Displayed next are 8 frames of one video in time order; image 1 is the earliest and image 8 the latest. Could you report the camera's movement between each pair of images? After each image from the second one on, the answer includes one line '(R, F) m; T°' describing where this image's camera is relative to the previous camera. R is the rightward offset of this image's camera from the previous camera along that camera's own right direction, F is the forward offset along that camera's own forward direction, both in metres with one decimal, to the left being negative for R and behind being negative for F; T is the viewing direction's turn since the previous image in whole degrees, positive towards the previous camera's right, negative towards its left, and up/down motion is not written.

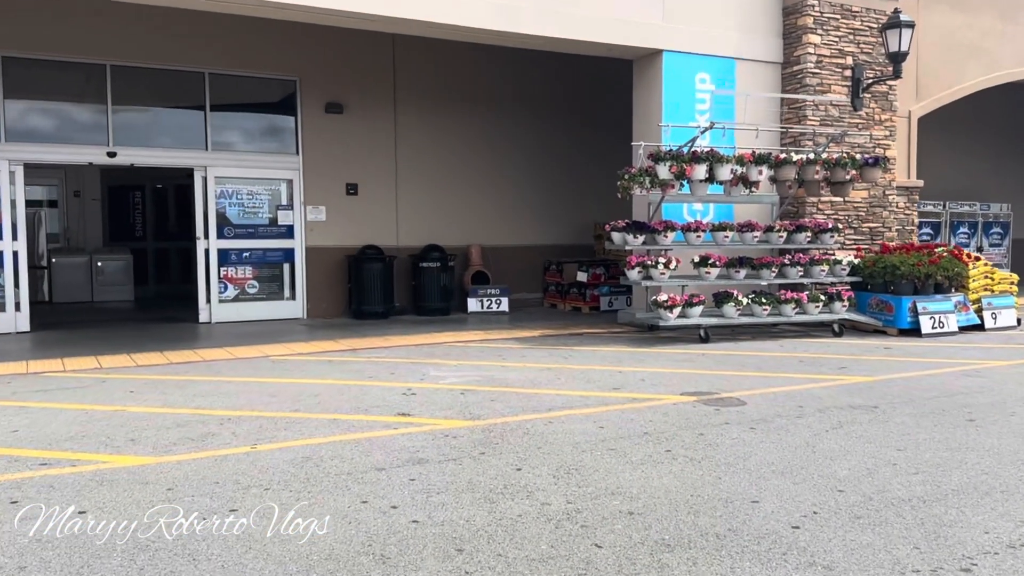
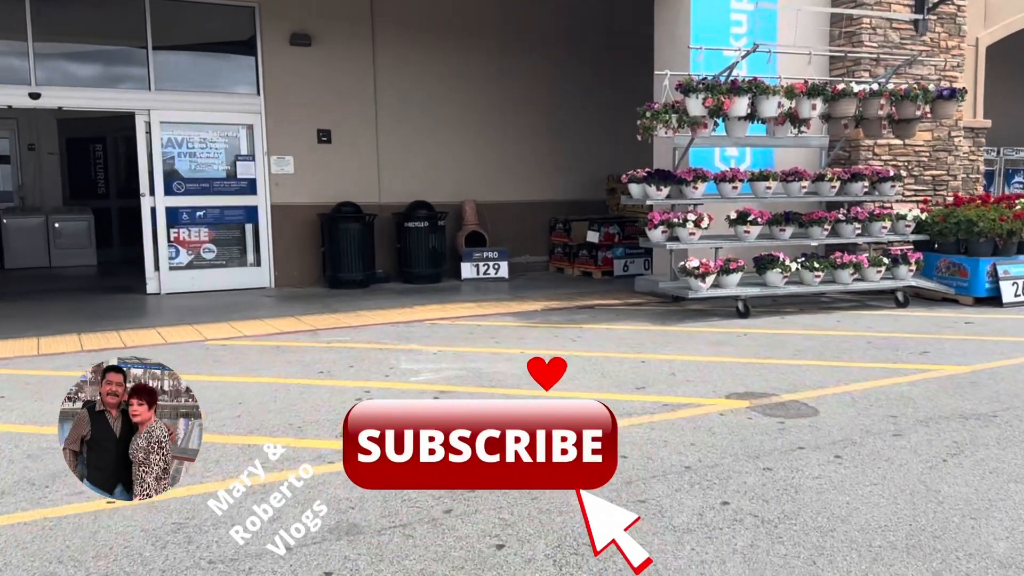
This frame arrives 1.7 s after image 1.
(+0.1, +1.7) m; -1°
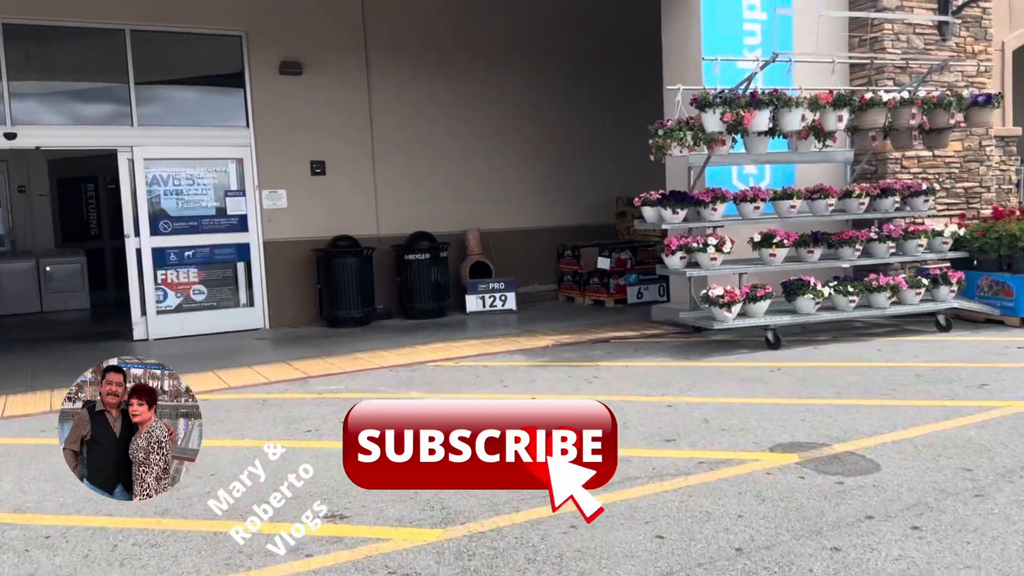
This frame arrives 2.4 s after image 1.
(0.0, +0.6) m; -1°
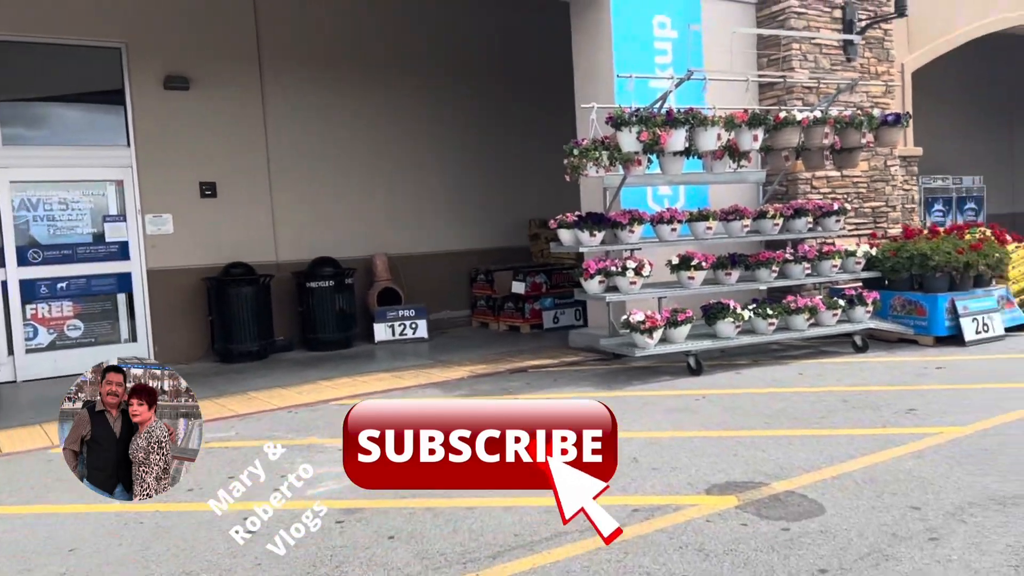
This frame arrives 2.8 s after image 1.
(0.0, +0.5) m; +6°
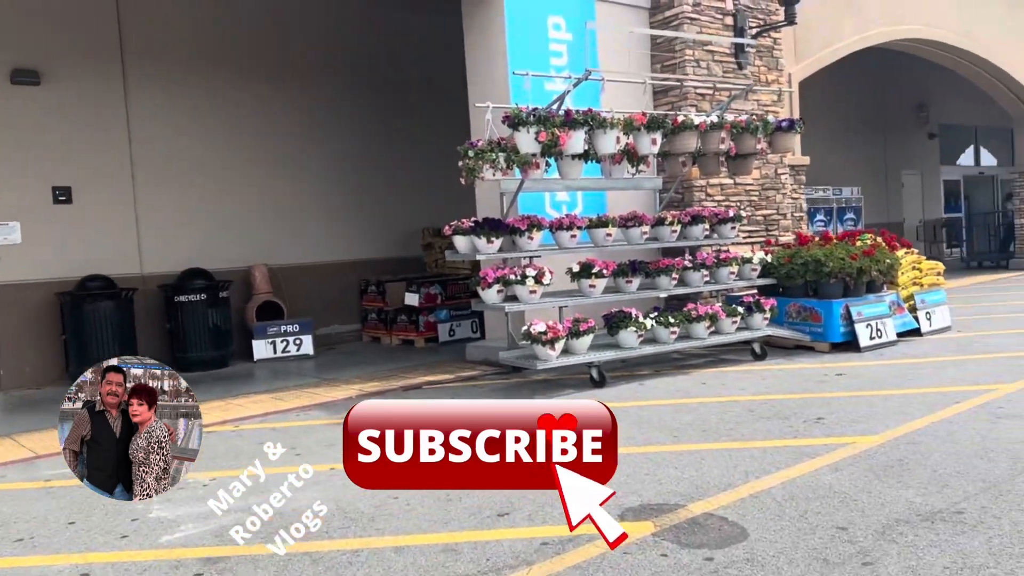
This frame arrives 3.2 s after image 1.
(0.0, +0.5) m; +7°
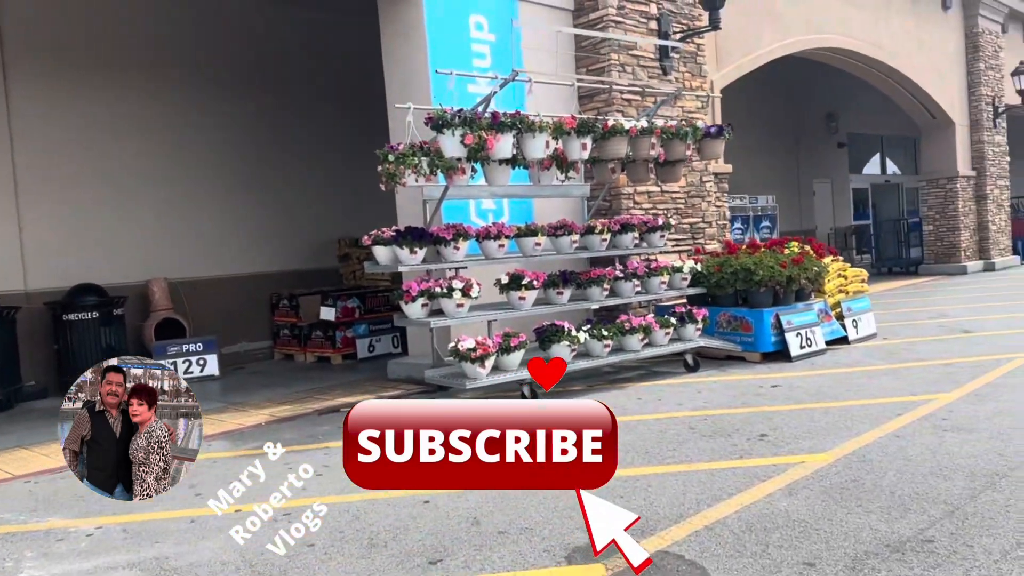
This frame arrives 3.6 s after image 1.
(-0.1, +0.4) m; +6°
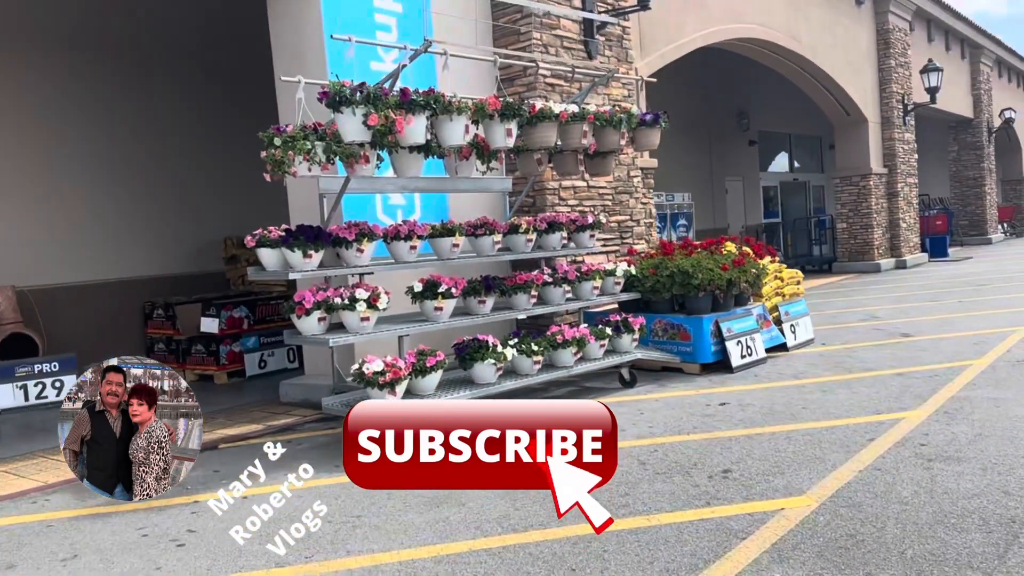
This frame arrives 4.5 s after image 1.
(0.0, +0.9) m; +6°
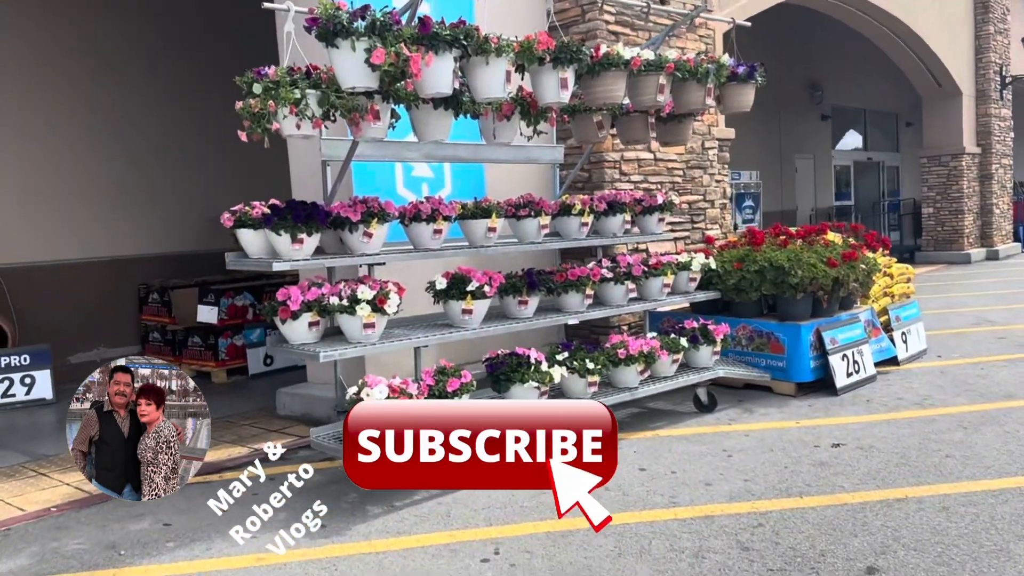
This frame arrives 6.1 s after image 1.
(0.0, +1.3) m; -3°
